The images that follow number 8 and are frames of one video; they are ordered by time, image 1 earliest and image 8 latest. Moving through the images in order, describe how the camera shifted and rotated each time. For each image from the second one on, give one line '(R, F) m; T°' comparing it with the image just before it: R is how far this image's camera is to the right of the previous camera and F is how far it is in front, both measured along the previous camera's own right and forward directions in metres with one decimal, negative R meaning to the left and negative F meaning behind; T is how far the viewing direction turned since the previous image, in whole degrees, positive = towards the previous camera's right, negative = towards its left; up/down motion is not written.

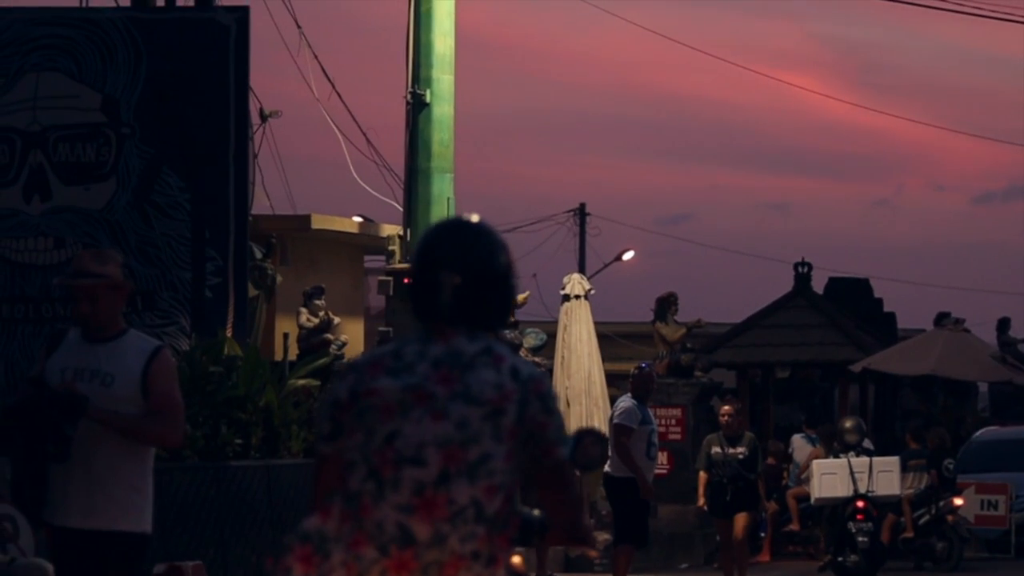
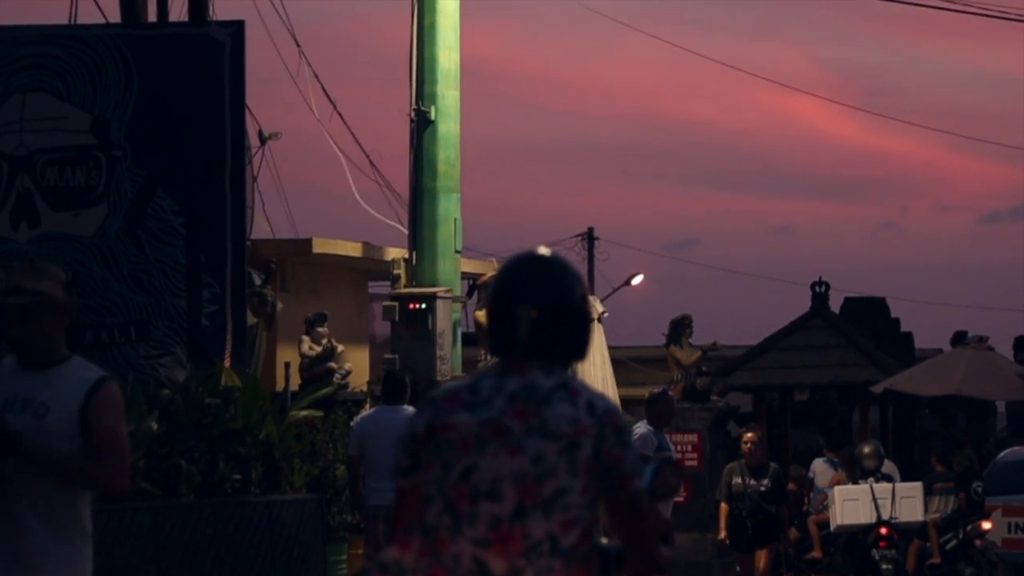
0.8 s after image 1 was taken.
(0.0, +0.9) m; 0°
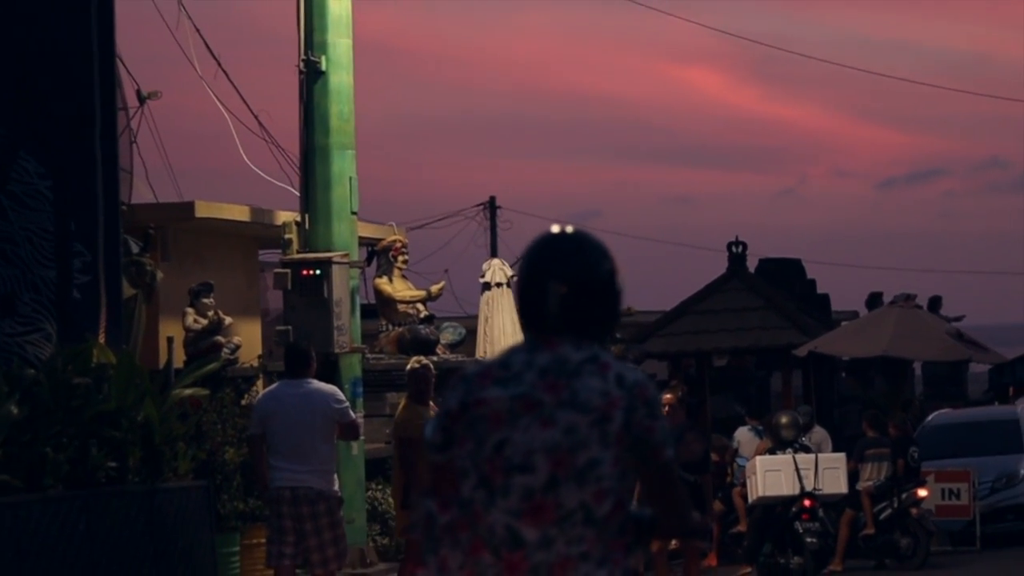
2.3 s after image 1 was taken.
(0.0, +1.7) m; +3°
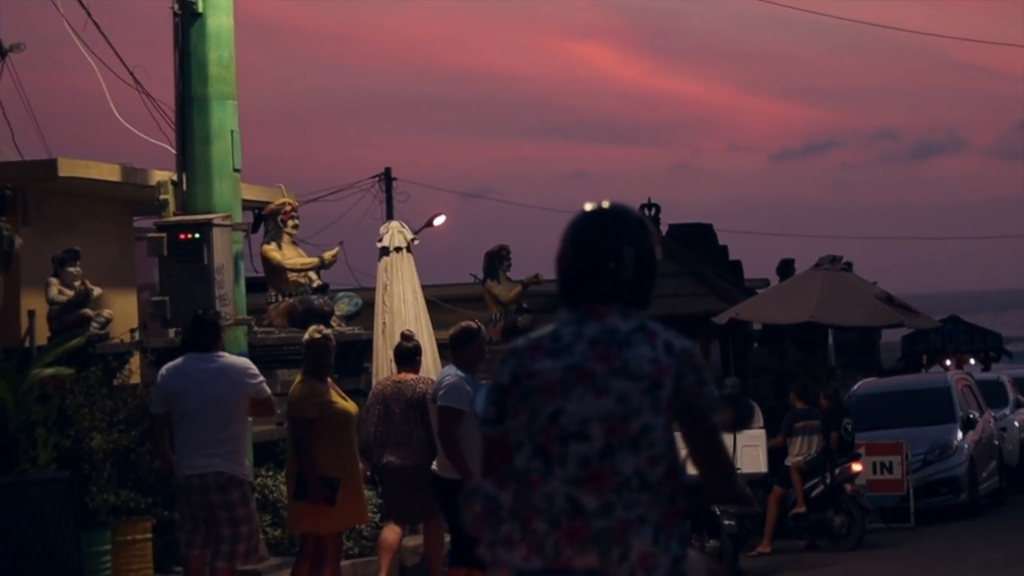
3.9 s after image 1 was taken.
(-0.1, +1.9) m; +3°
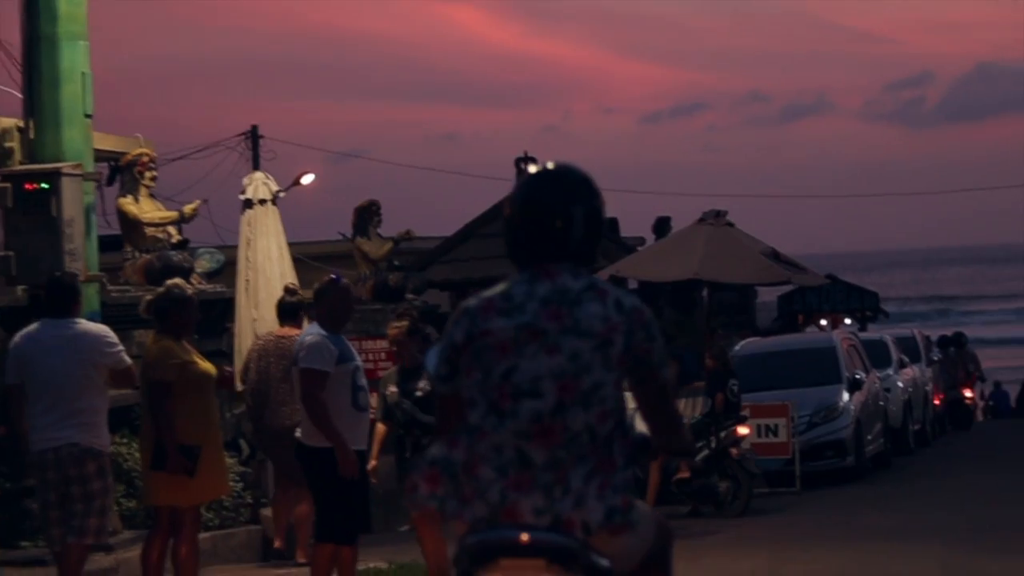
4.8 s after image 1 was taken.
(+0.8, +0.4) m; -9°
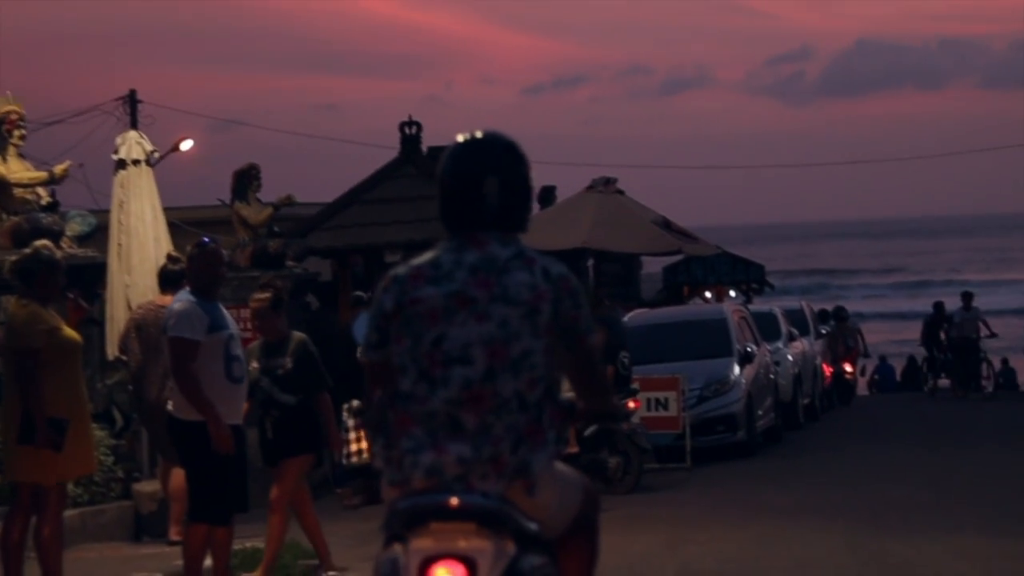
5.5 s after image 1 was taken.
(-0.1, -0.1) m; +3°
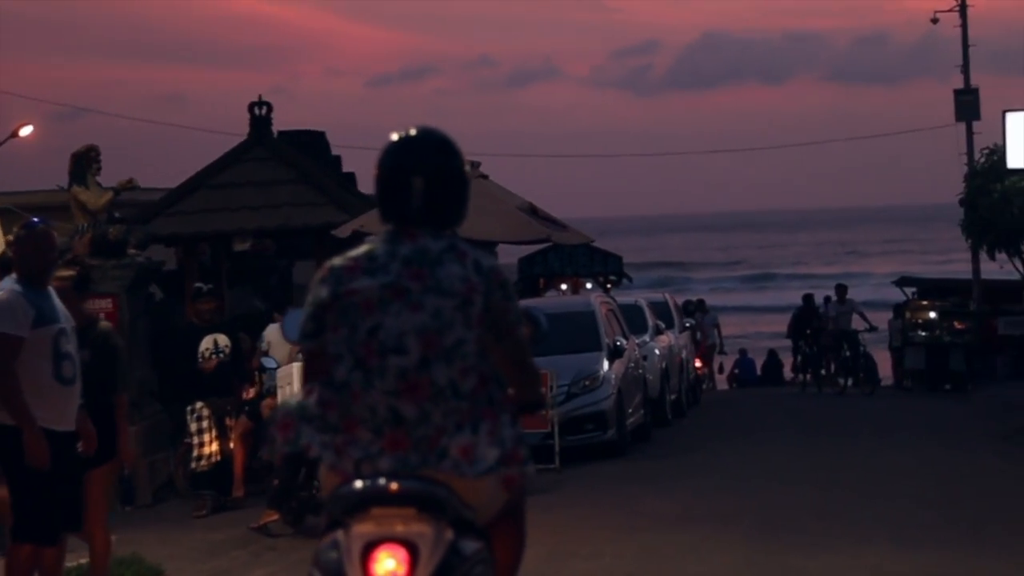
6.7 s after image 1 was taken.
(+0.2, -0.1) m; -1°
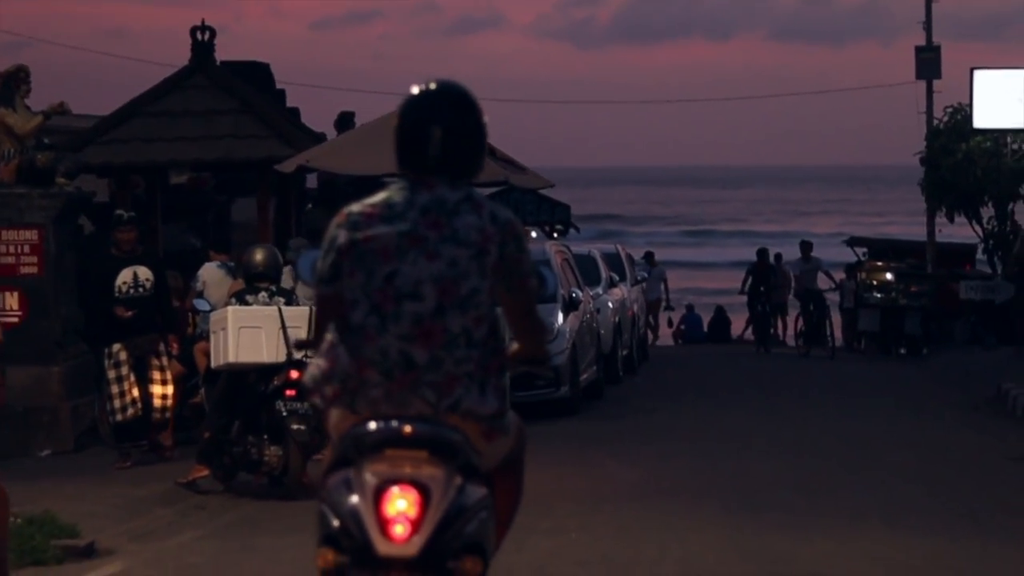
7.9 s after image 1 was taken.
(-0.2, -0.1) m; +2°
